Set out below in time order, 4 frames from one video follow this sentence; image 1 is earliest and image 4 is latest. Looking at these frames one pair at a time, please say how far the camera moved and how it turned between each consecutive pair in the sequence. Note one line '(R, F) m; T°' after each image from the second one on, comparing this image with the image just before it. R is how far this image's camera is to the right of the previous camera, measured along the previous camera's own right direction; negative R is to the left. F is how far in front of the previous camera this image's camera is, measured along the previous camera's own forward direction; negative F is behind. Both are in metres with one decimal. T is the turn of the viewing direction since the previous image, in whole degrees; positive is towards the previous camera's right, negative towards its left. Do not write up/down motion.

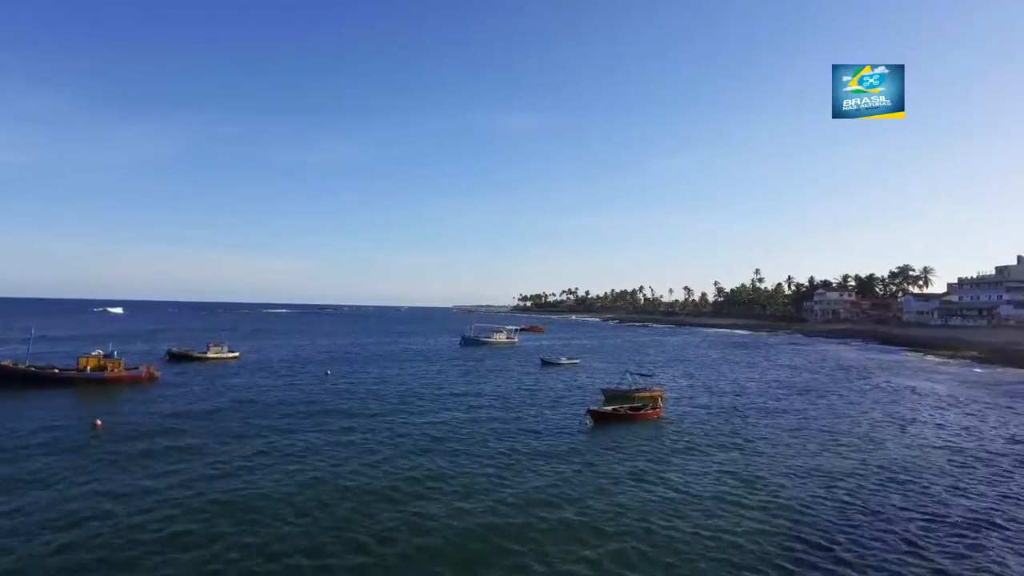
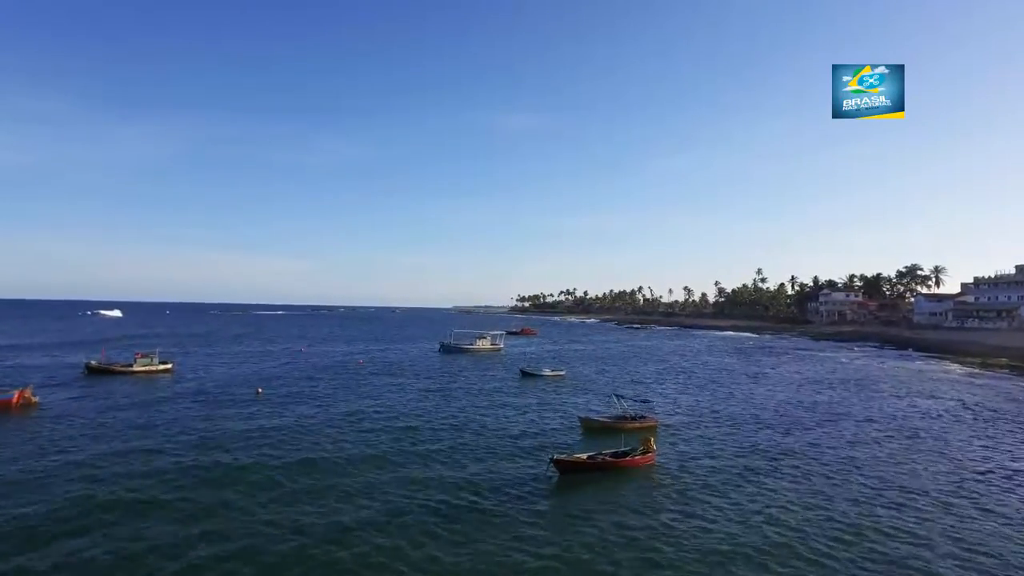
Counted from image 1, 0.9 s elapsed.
(+2.5, +8.3) m; 0°
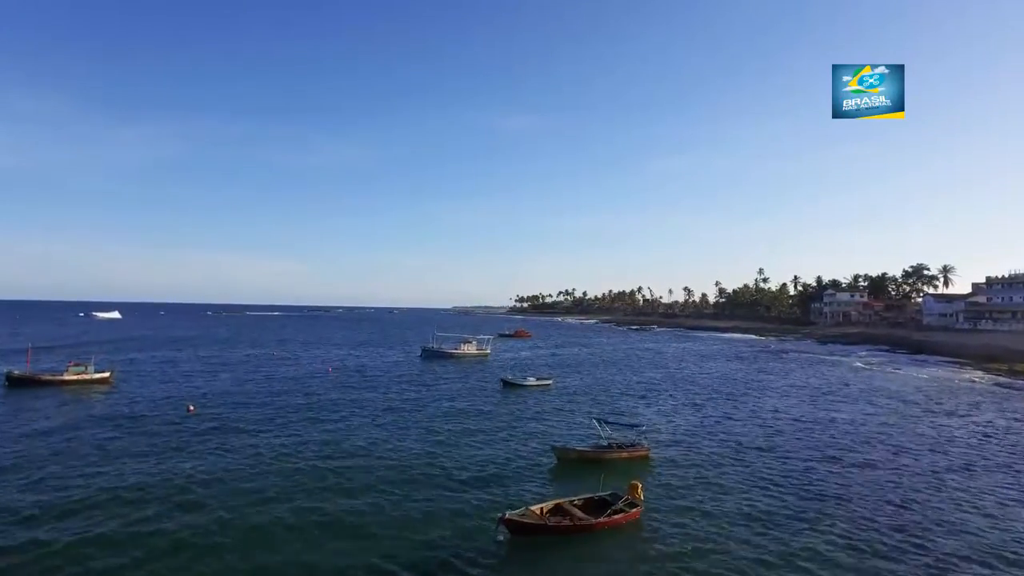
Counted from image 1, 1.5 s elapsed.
(+1.9, +6.0) m; 0°
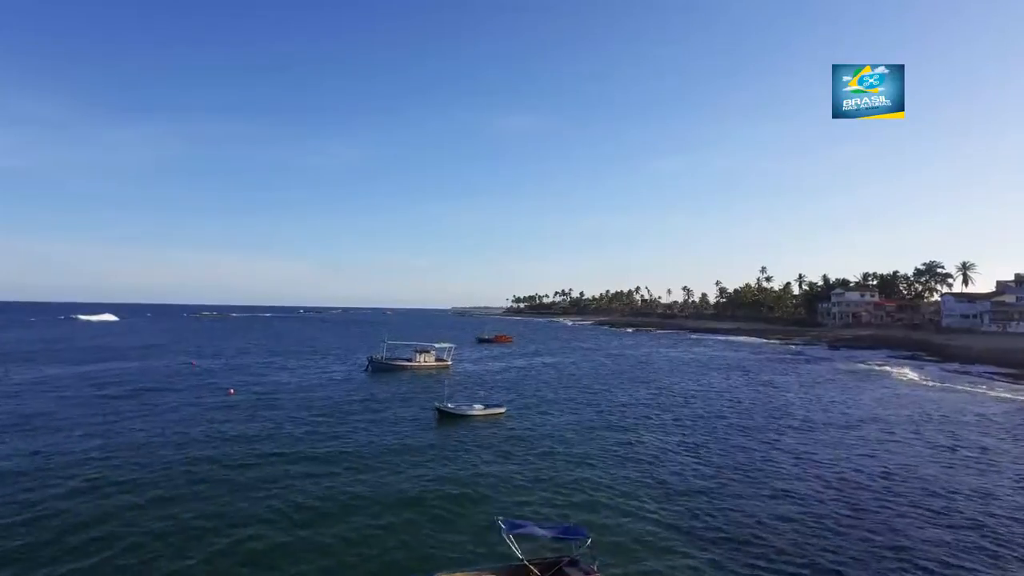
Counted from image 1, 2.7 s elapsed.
(+4.2, +13.0) m; 0°
